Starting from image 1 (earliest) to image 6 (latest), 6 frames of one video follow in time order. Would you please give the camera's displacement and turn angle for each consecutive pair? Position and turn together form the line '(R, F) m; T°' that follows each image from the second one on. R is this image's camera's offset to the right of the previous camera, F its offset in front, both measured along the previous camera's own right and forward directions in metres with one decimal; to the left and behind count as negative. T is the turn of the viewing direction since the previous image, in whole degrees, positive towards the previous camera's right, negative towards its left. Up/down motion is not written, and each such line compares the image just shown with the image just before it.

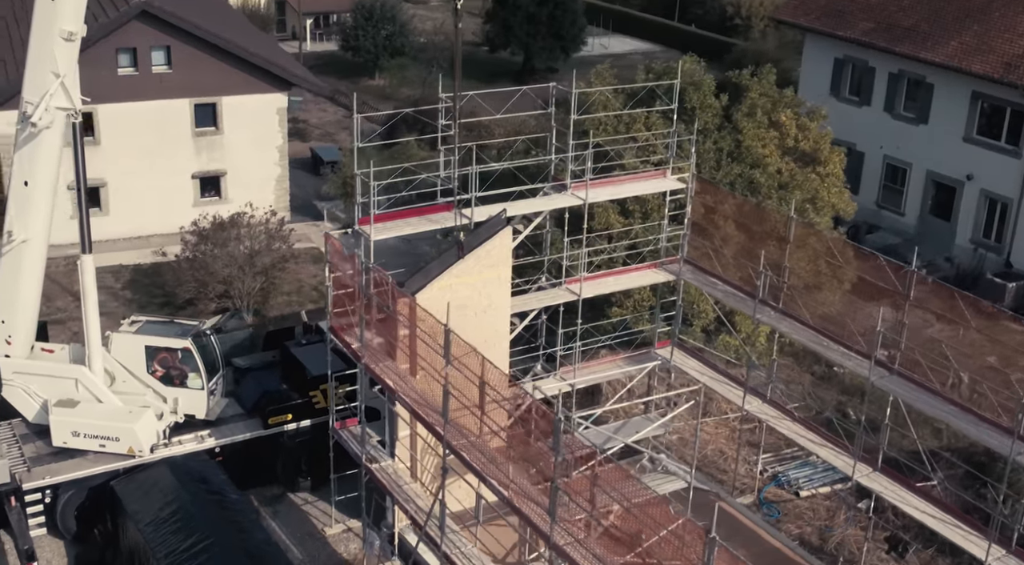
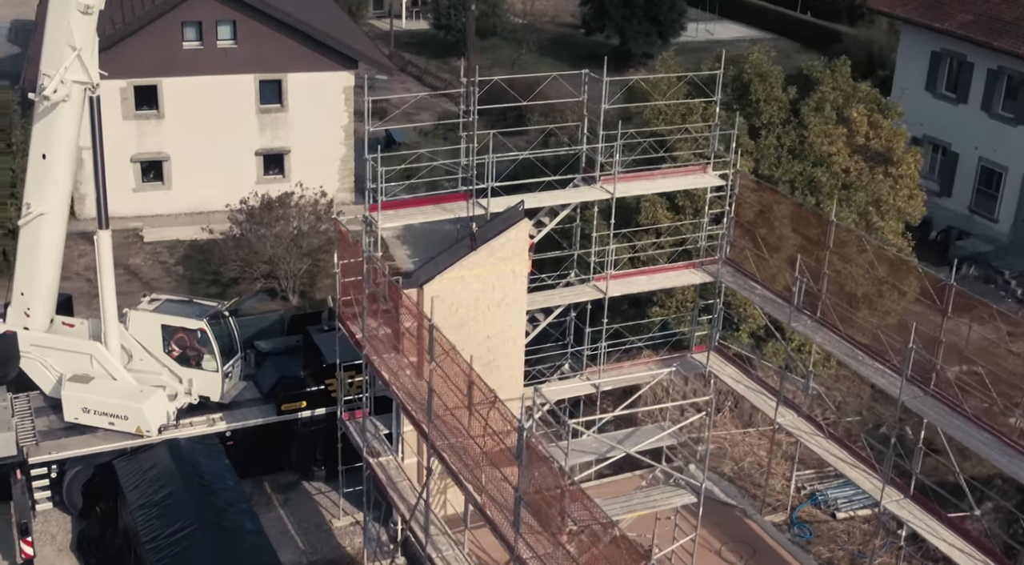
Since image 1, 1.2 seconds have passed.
(+1.2, +0.8) m; -5°
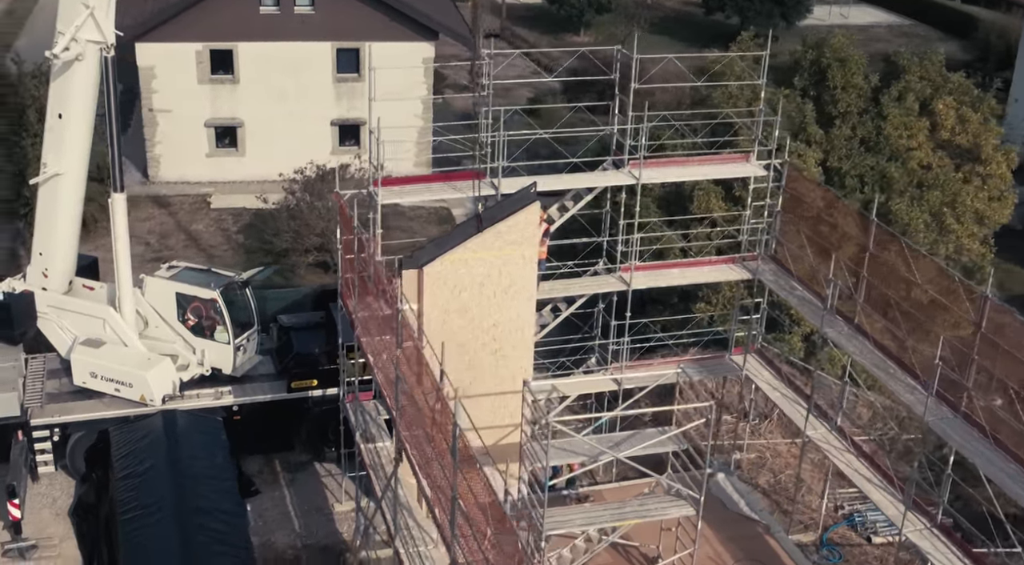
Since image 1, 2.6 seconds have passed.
(+1.5, +1.0) m; -6°
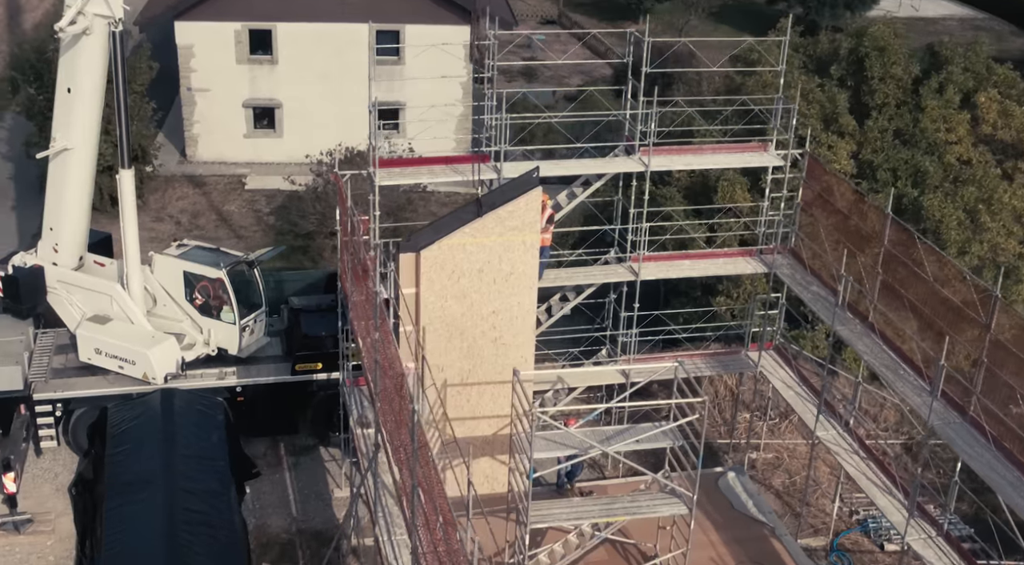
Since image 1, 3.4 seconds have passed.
(+0.8, +0.4) m; -3°
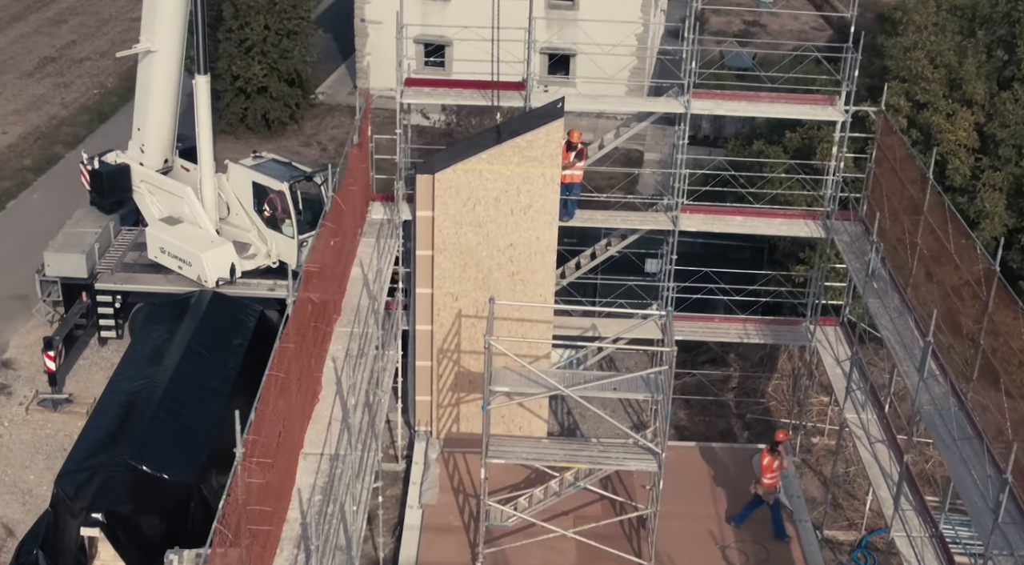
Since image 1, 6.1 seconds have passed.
(+2.8, +0.8) m; -12°
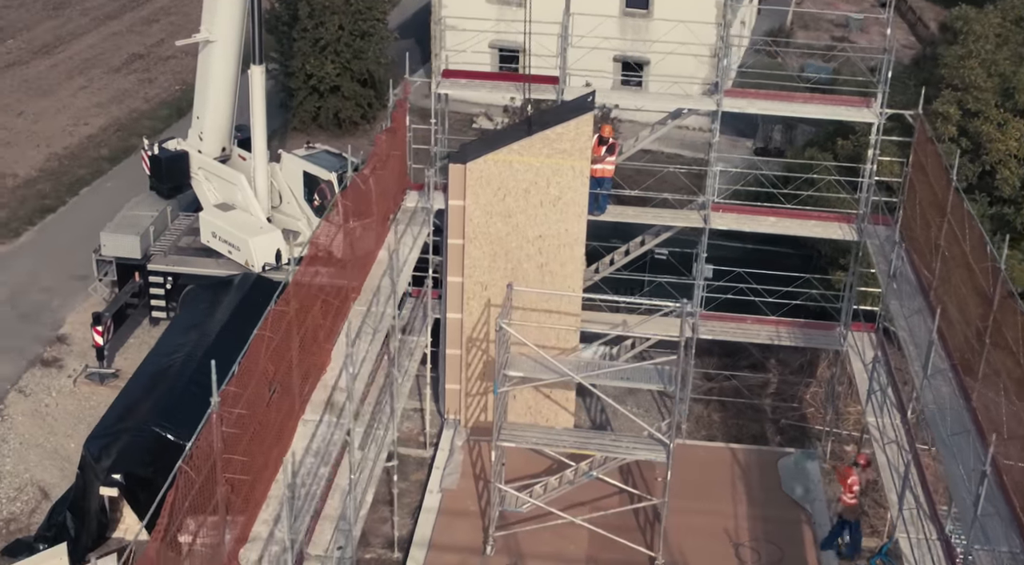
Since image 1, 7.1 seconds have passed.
(+0.8, -0.2) m; -4°
